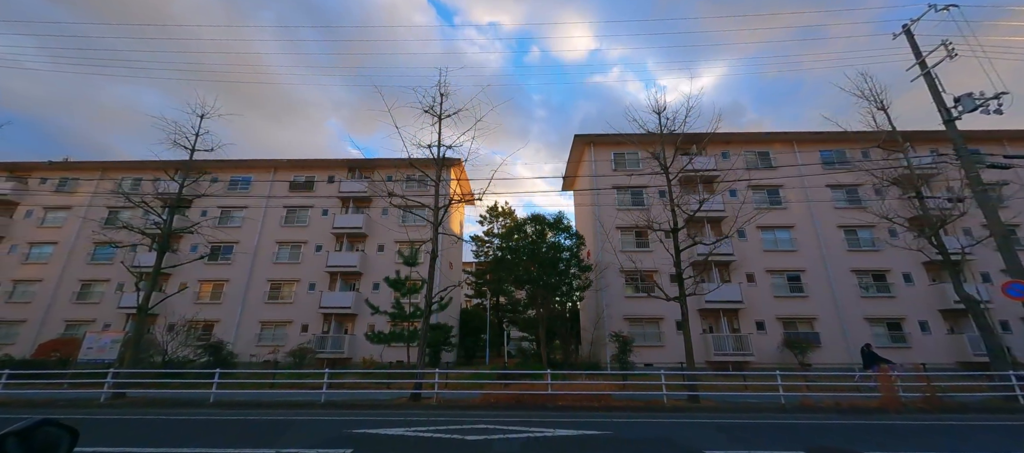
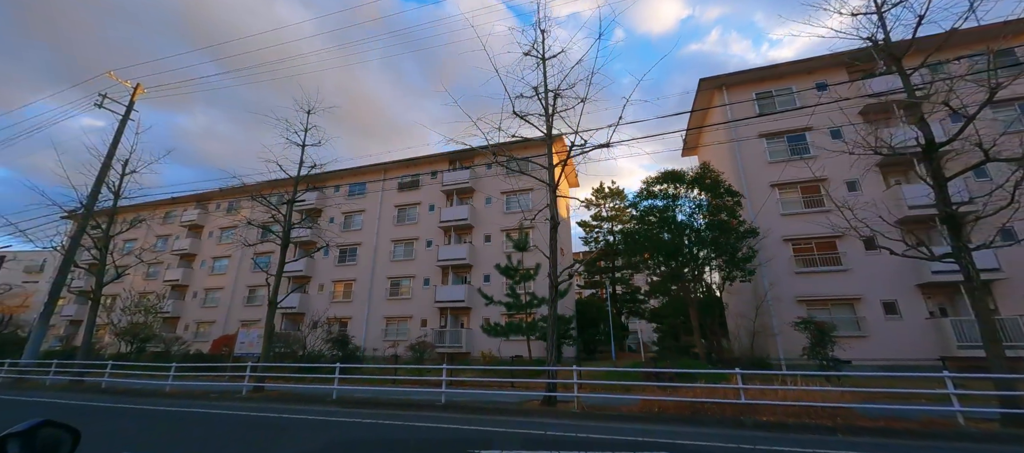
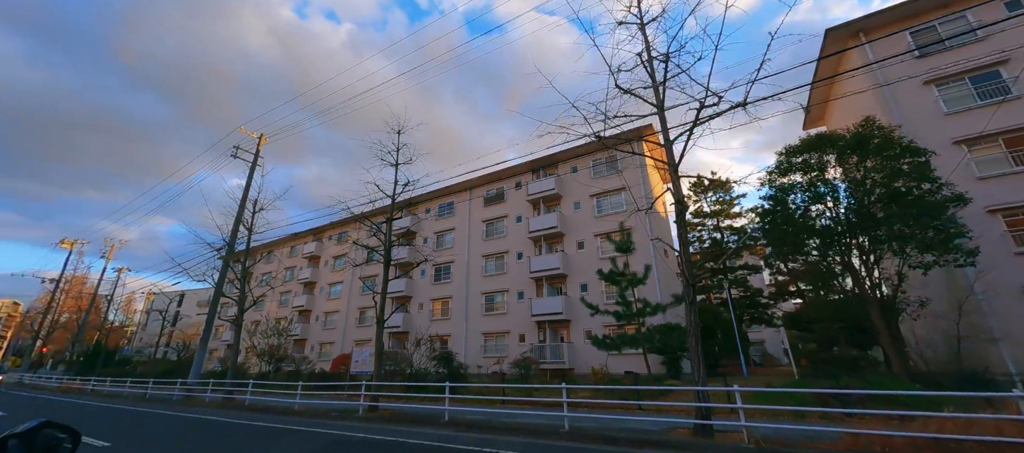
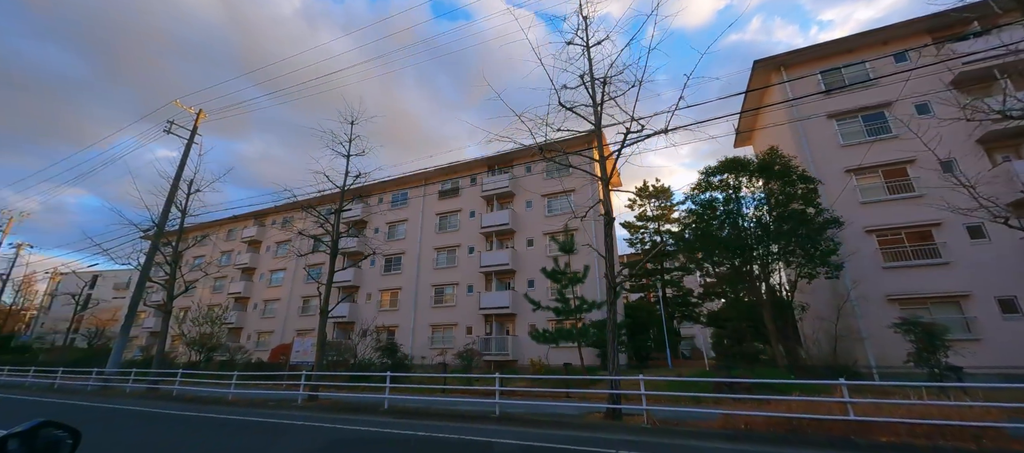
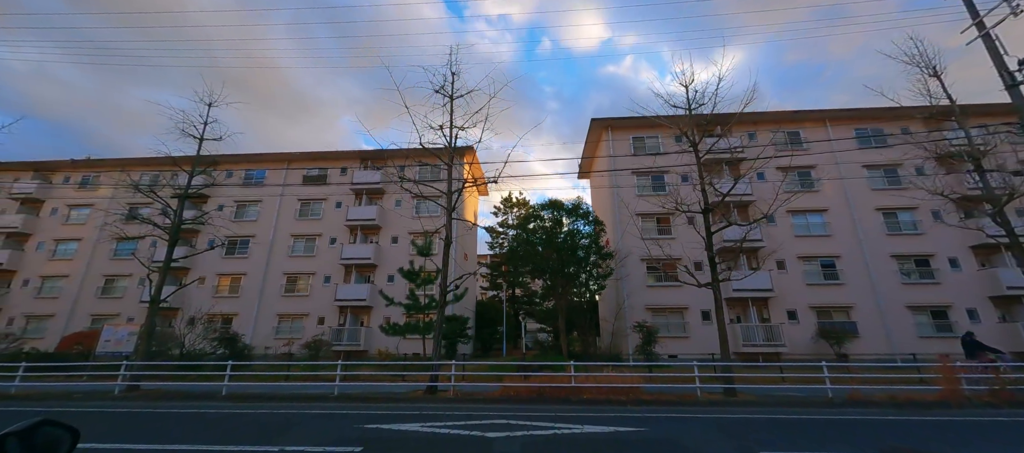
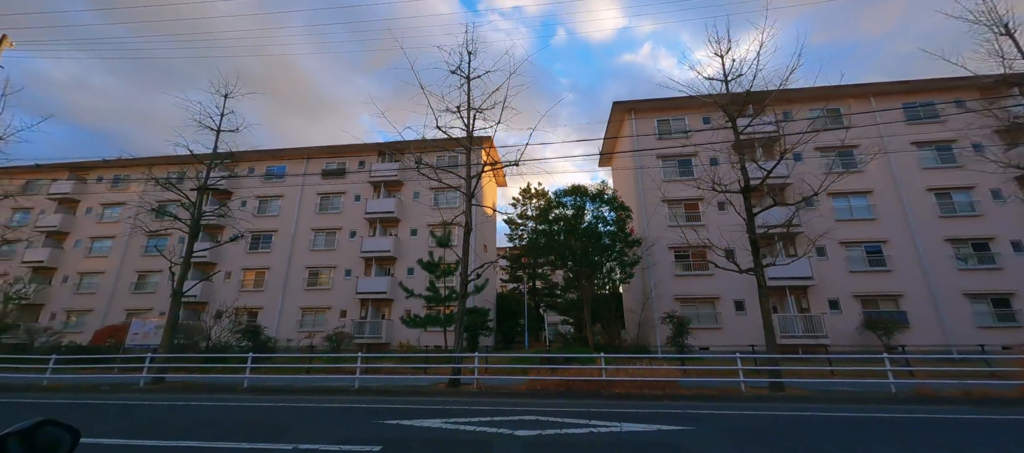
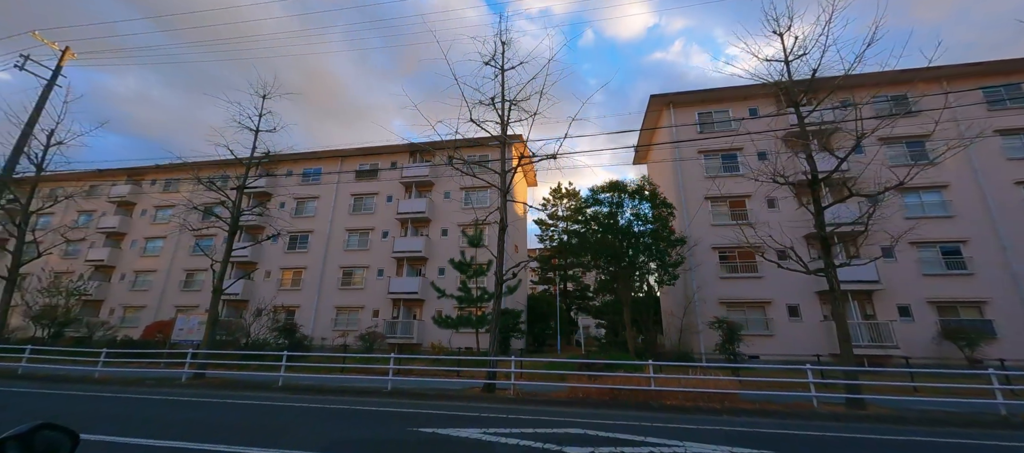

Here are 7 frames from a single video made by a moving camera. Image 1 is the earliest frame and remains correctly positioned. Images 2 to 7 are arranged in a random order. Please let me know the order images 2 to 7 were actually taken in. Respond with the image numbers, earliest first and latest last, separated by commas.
5, 6, 7, 2, 4, 3
